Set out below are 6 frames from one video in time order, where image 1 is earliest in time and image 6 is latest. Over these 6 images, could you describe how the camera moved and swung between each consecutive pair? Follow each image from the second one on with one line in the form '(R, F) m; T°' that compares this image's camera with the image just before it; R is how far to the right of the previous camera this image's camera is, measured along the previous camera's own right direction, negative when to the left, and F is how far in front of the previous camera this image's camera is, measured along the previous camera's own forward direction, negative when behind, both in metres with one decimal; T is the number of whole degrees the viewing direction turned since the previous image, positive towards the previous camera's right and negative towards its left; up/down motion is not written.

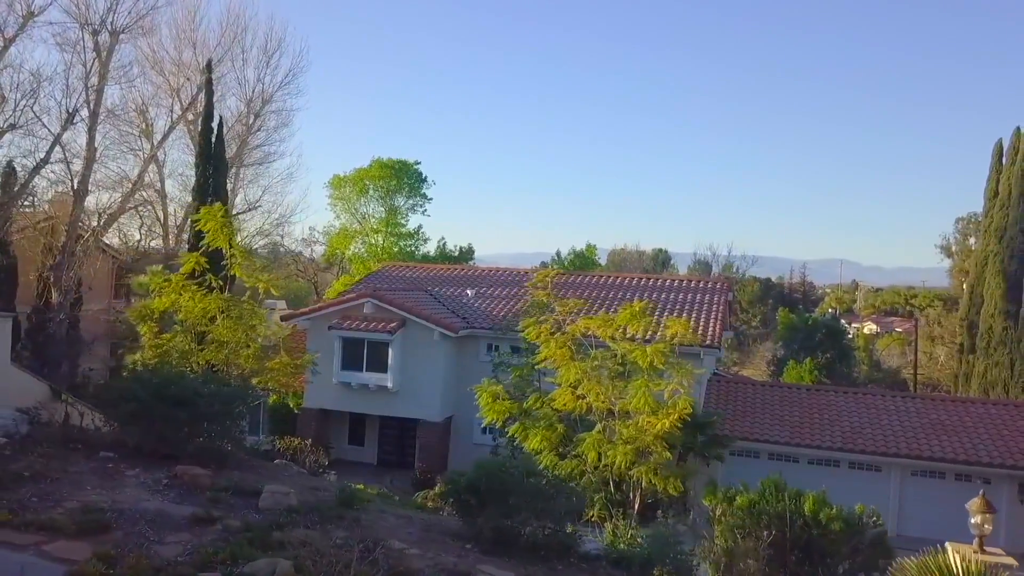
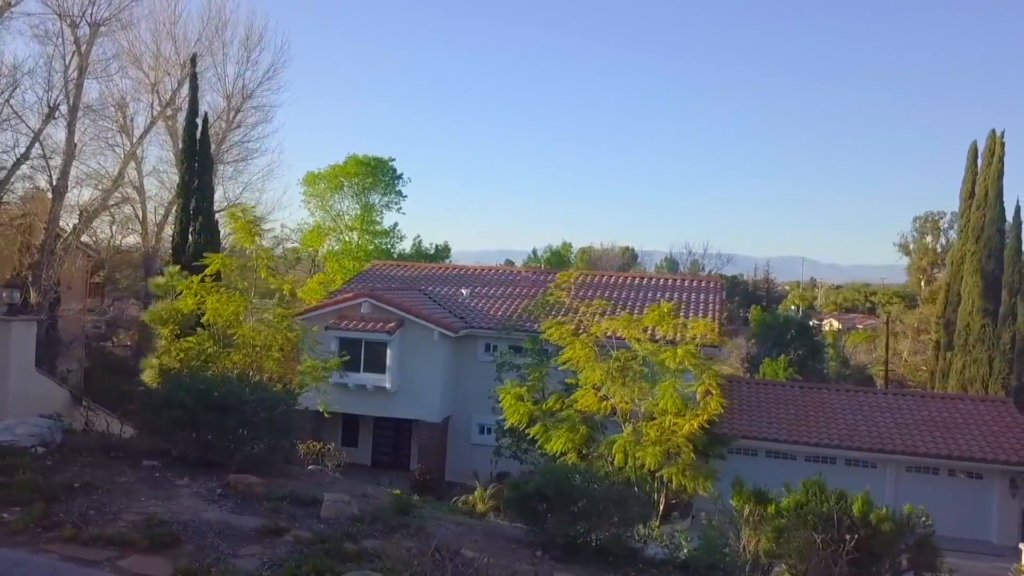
(-1.0, +0.1) m; +3°
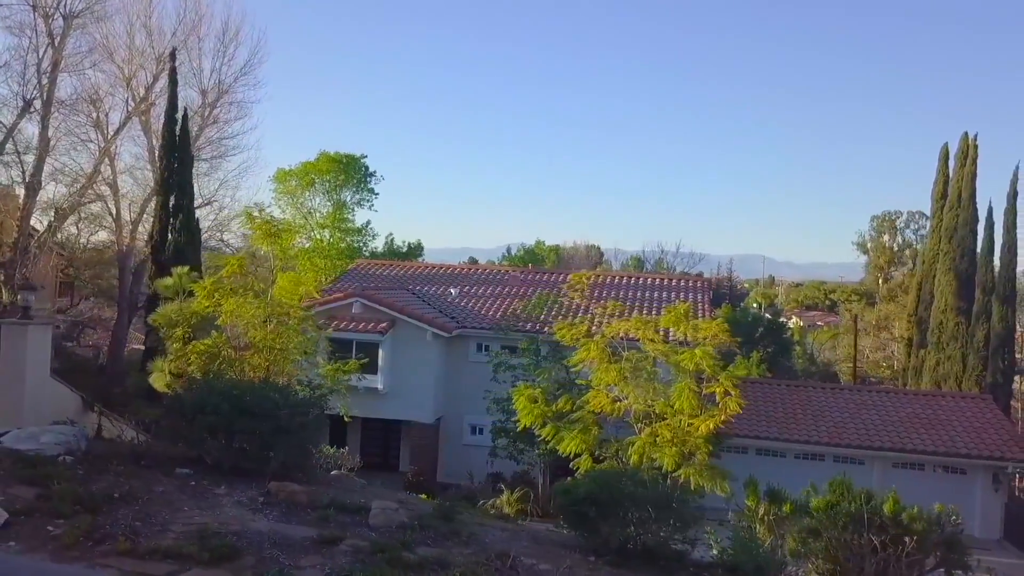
(-0.8, +0.1) m; +3°
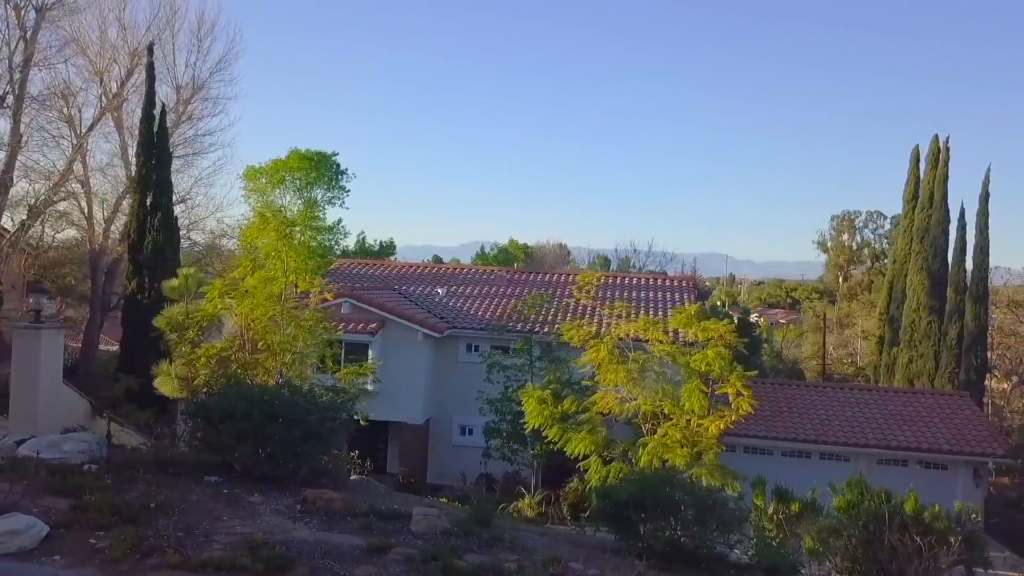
(-0.7, +0.1) m; +3°
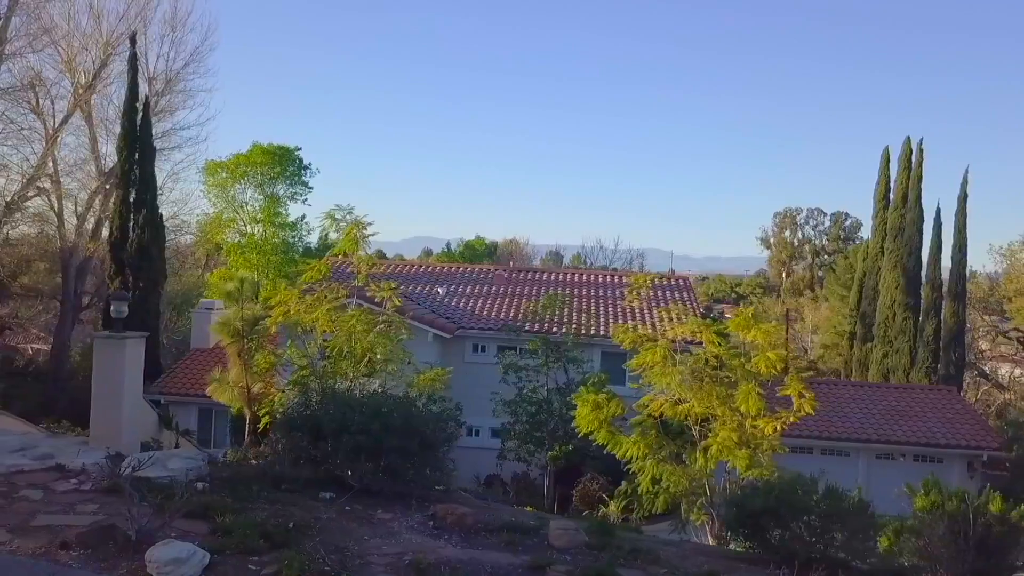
(-1.7, +0.2) m; +4°
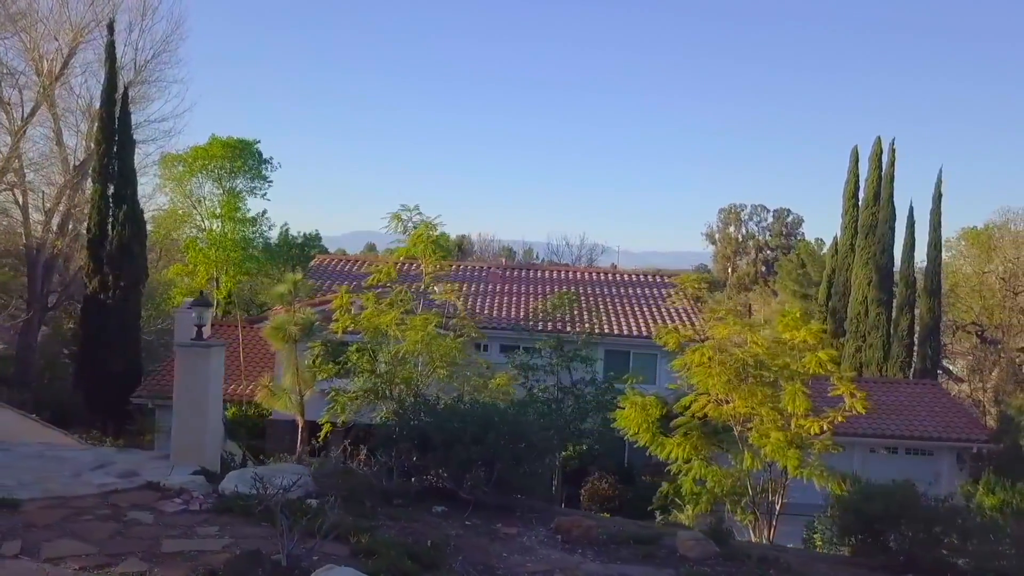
(-1.6, +0.3) m; +4°
